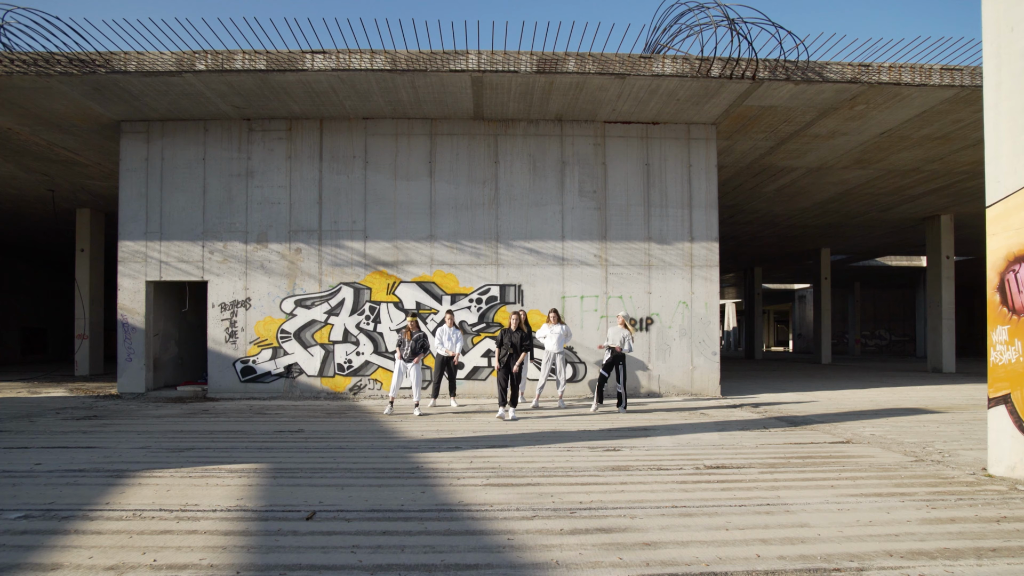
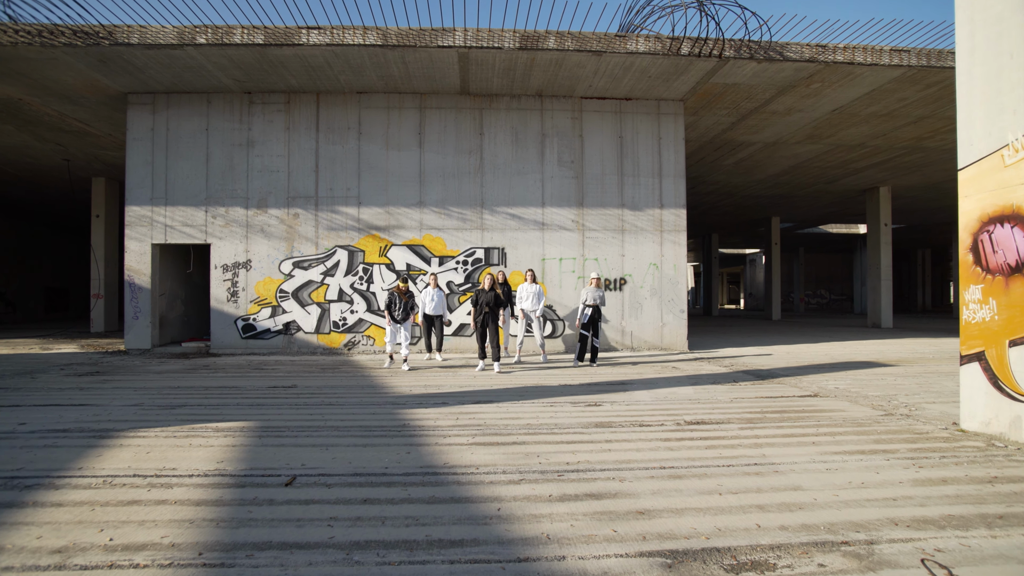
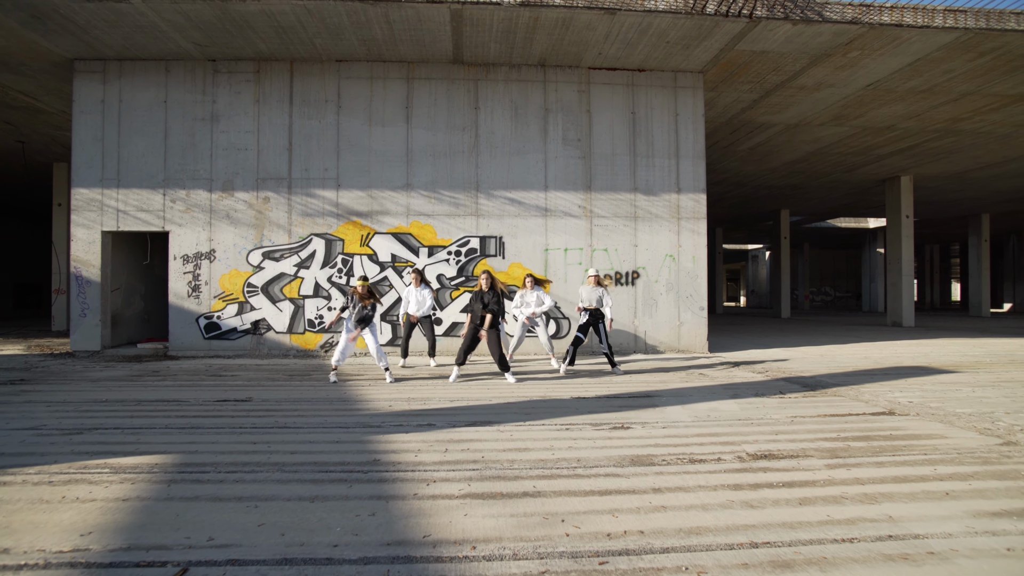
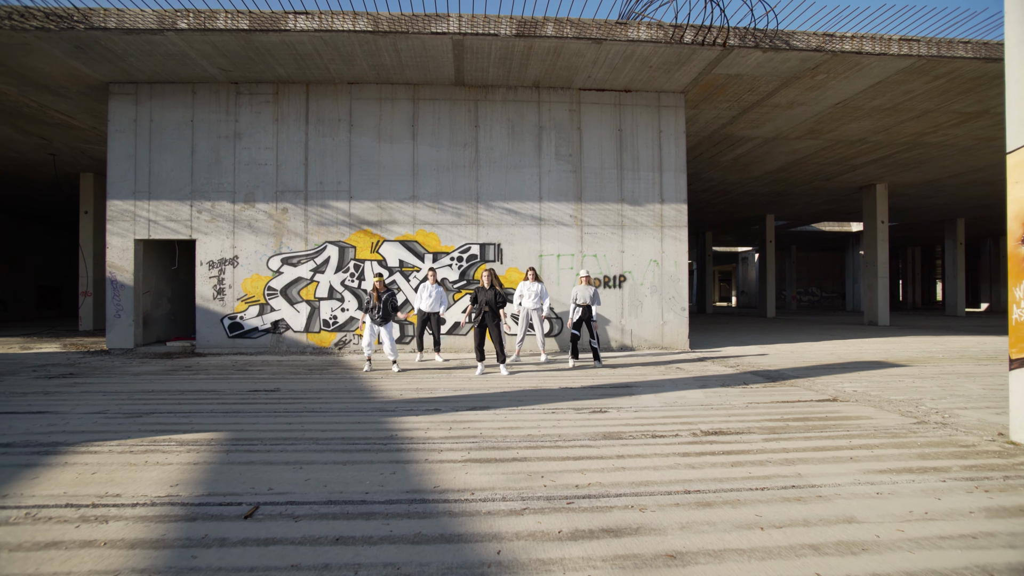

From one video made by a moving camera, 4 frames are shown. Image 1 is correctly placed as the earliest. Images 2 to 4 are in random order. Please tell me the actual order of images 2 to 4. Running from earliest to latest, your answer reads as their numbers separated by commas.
2, 4, 3
